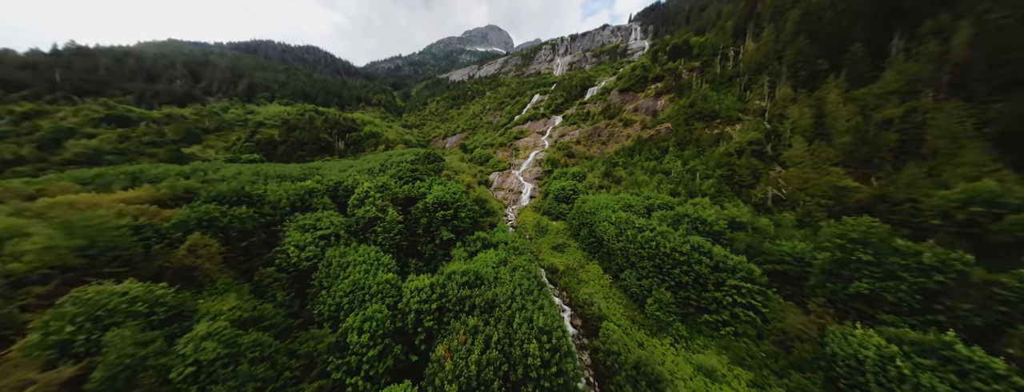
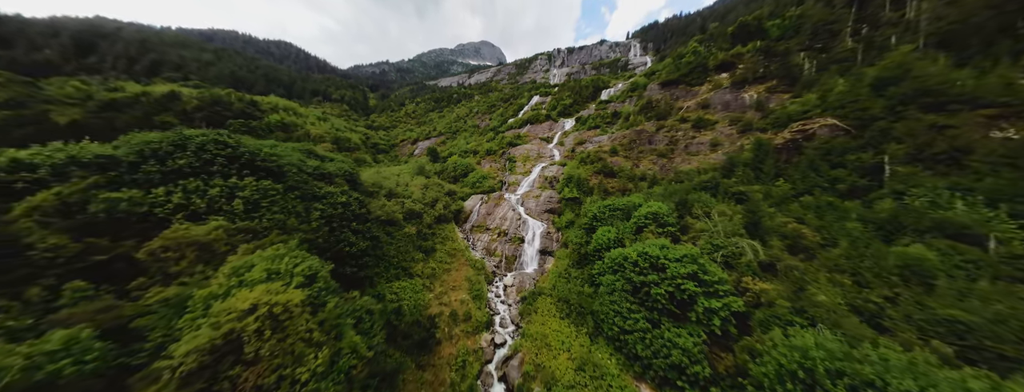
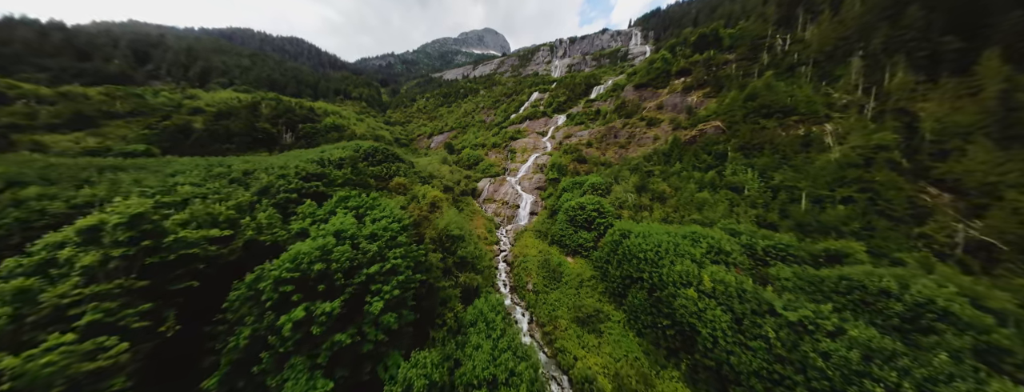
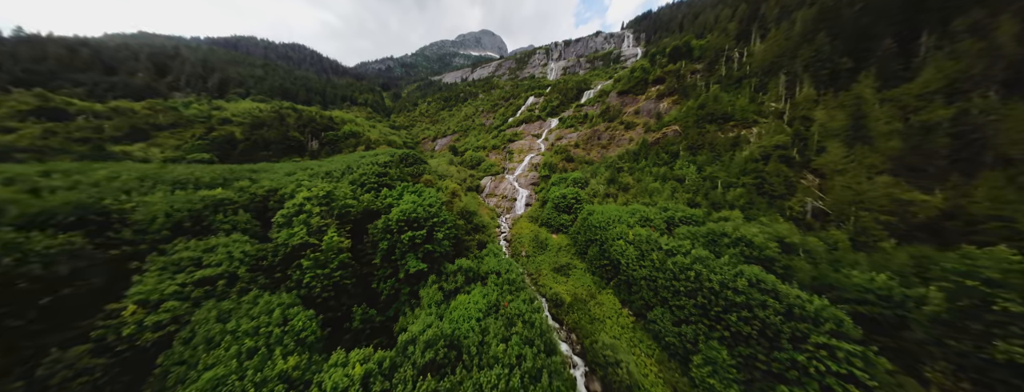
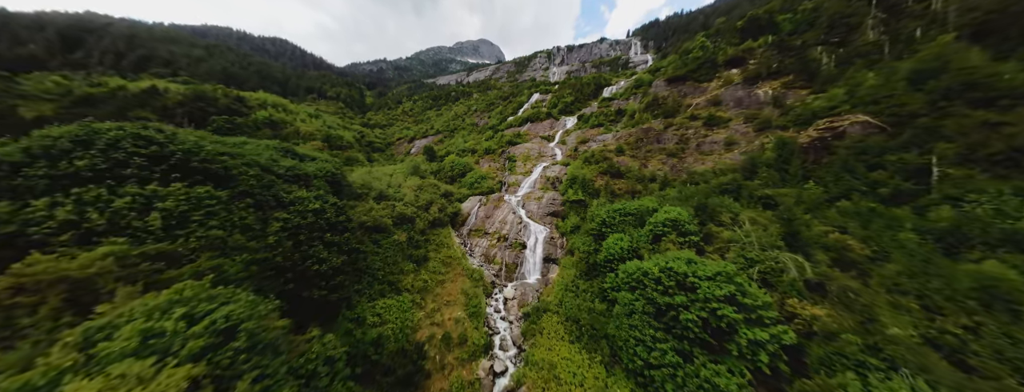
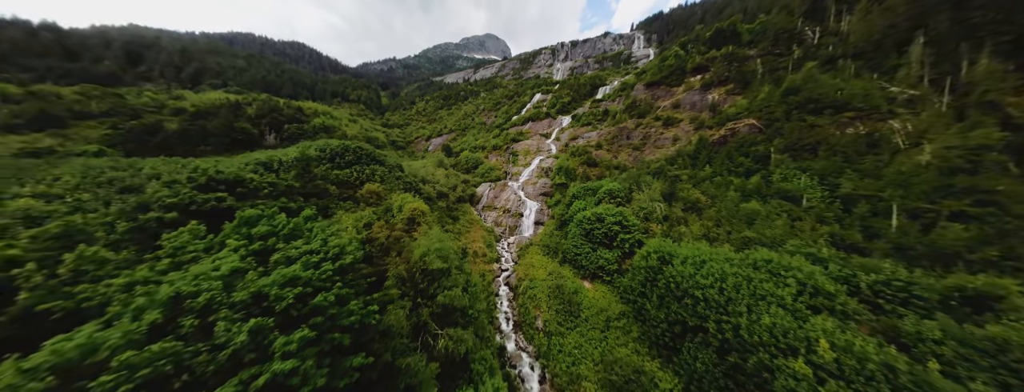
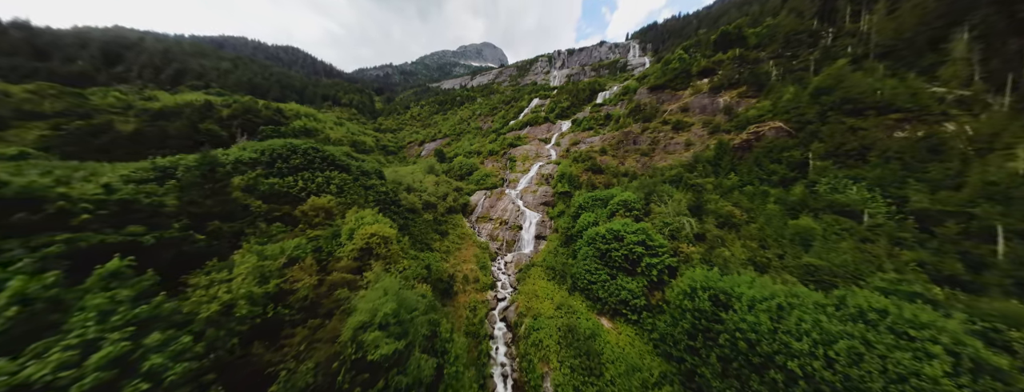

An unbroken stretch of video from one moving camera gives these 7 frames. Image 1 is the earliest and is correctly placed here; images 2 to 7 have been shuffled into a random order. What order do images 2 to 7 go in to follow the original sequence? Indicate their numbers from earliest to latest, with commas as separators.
4, 3, 6, 7, 2, 5
